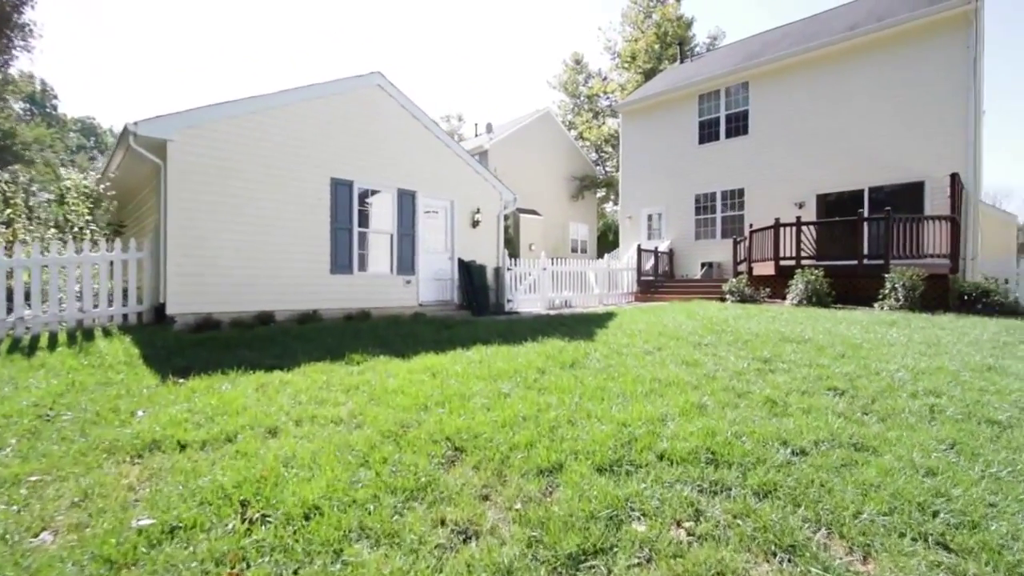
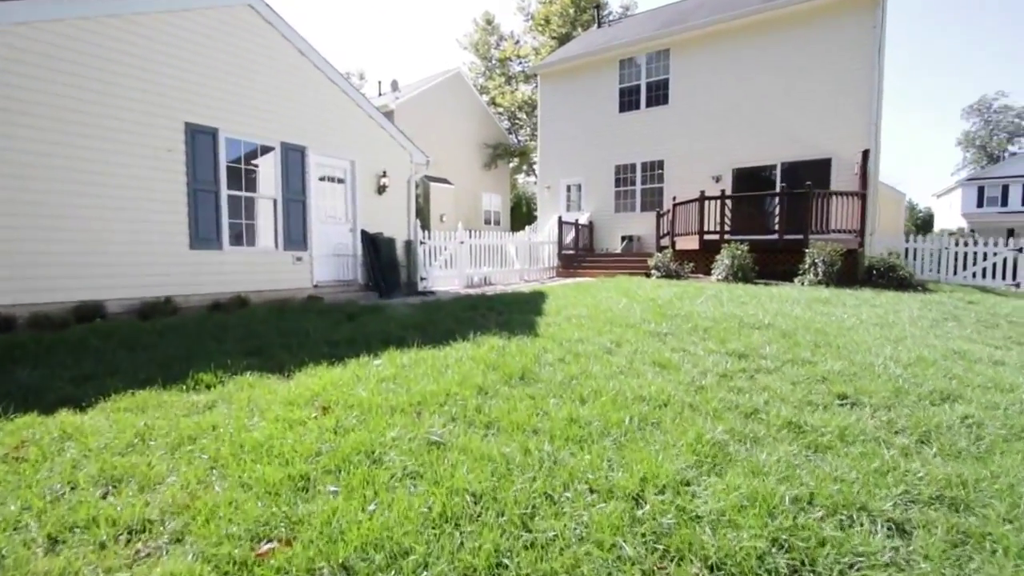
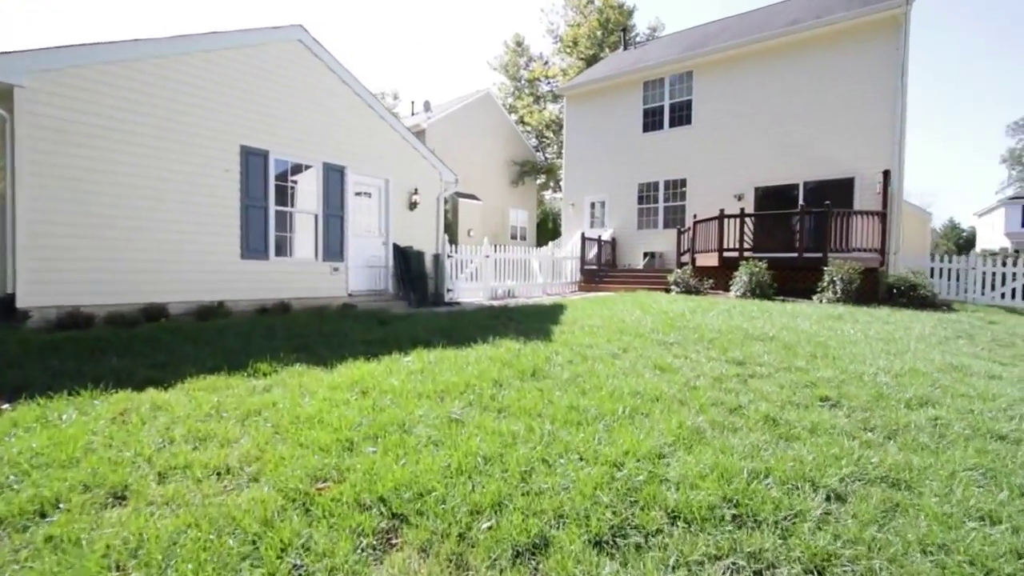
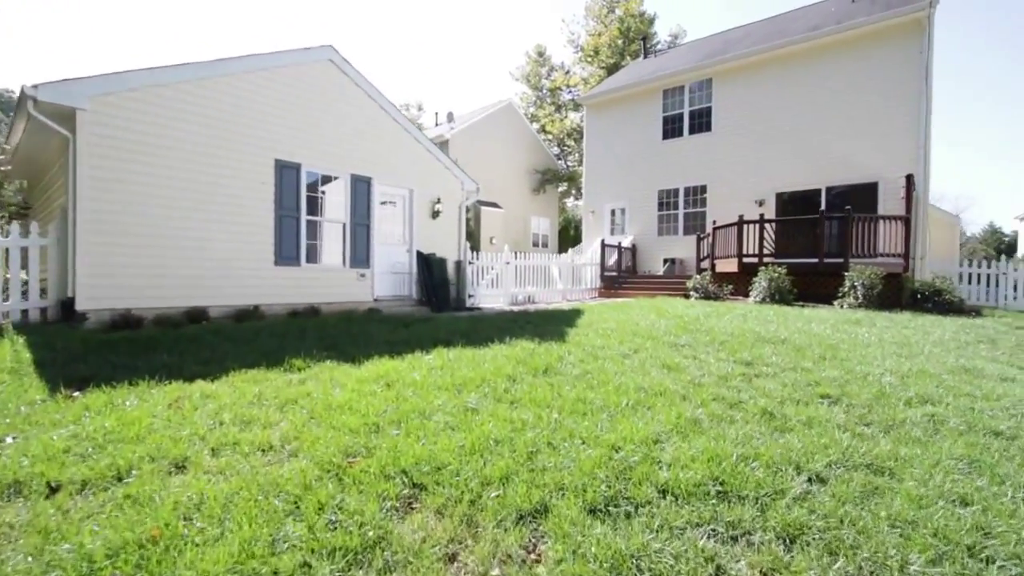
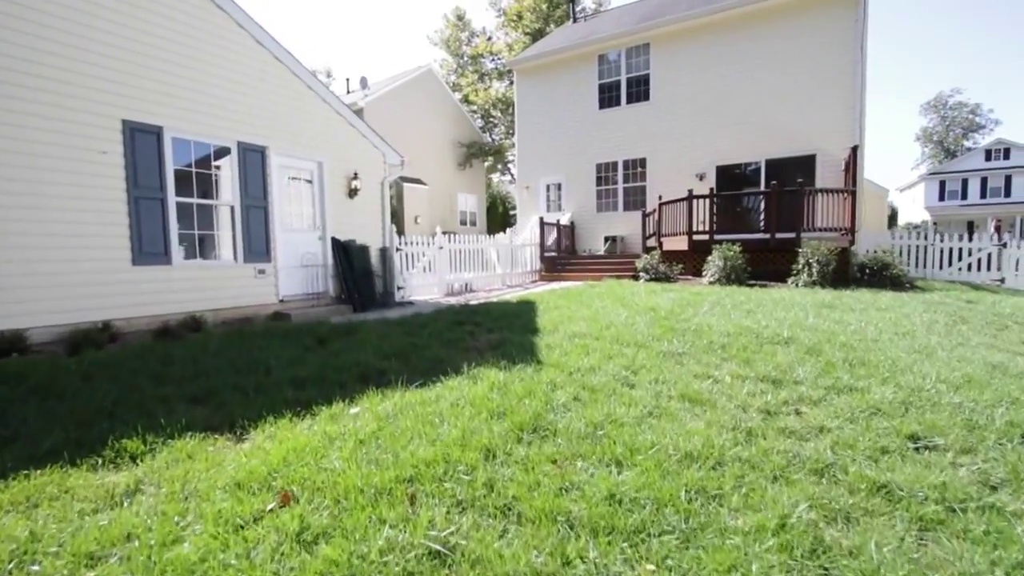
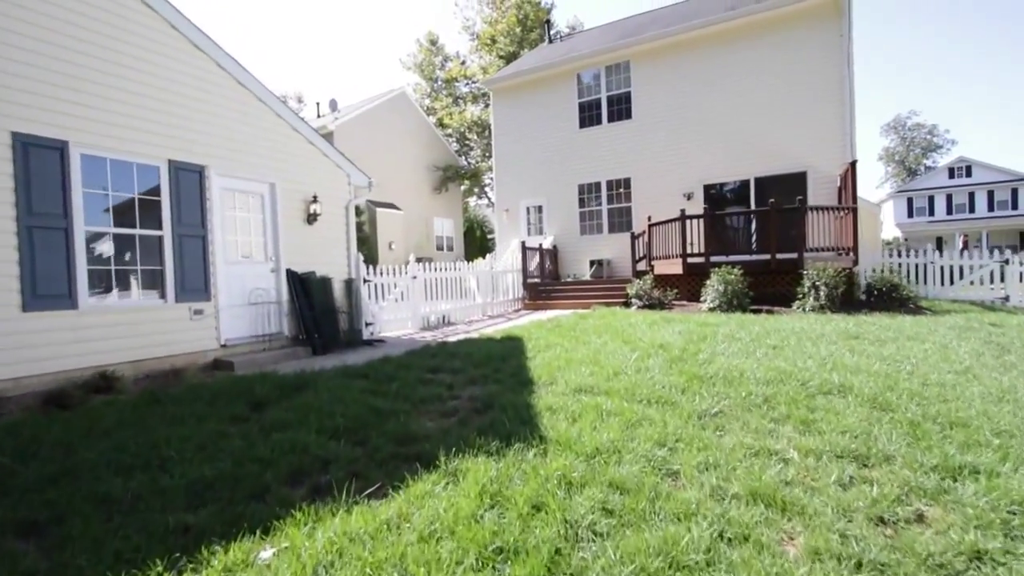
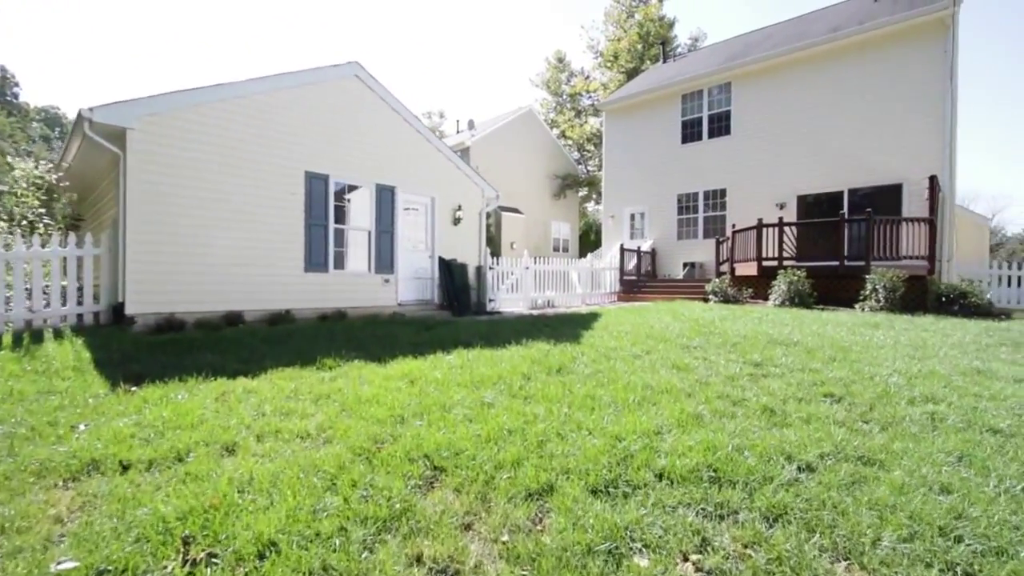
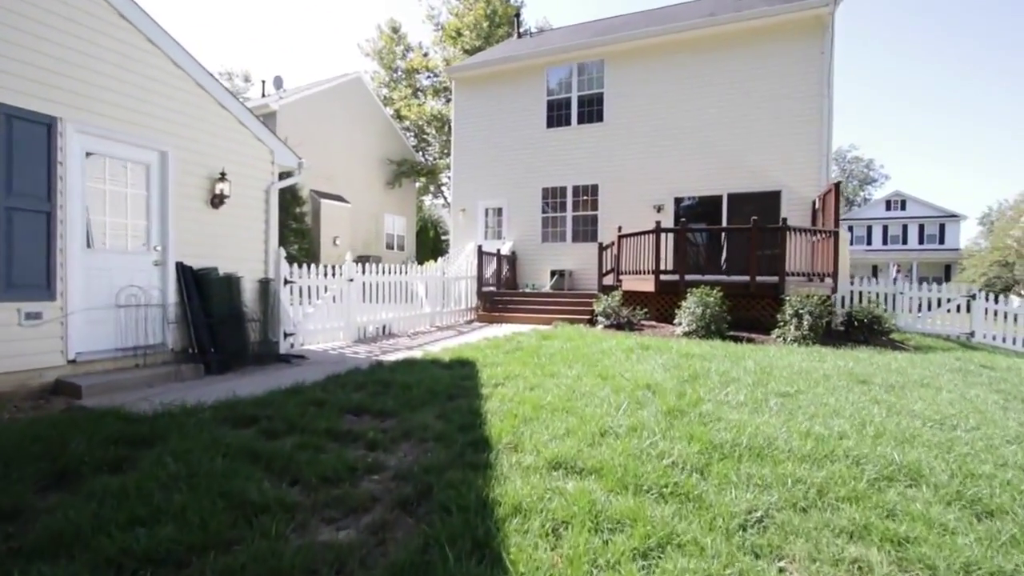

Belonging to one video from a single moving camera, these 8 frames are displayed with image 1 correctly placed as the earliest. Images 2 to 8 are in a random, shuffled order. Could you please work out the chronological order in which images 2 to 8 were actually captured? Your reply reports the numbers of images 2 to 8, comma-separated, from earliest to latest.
7, 4, 3, 2, 5, 6, 8
